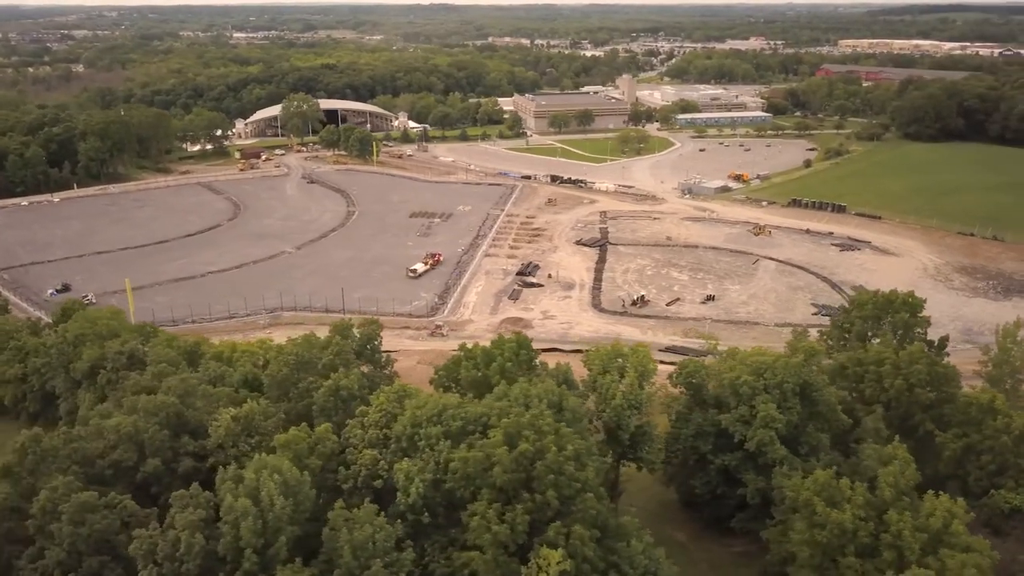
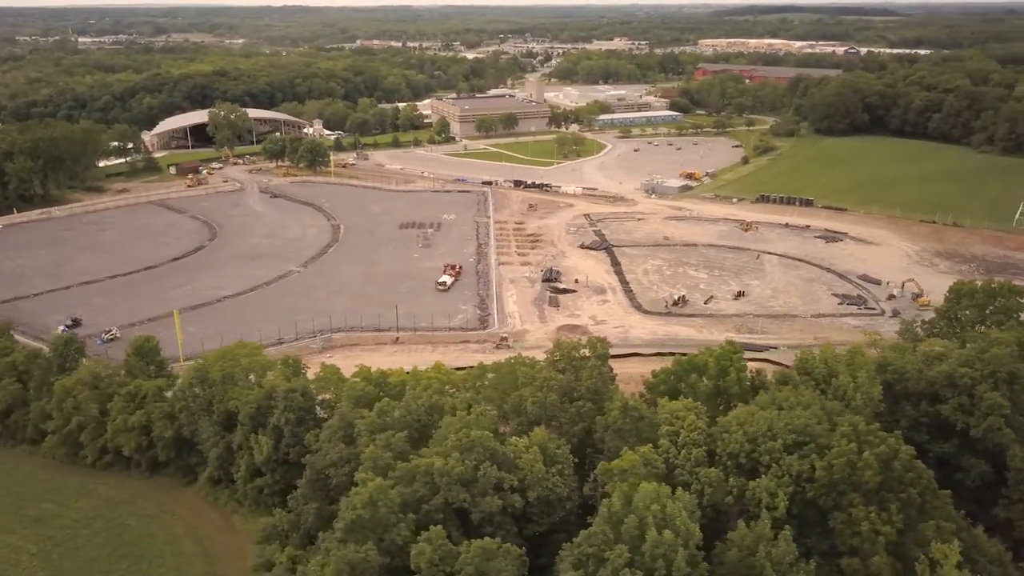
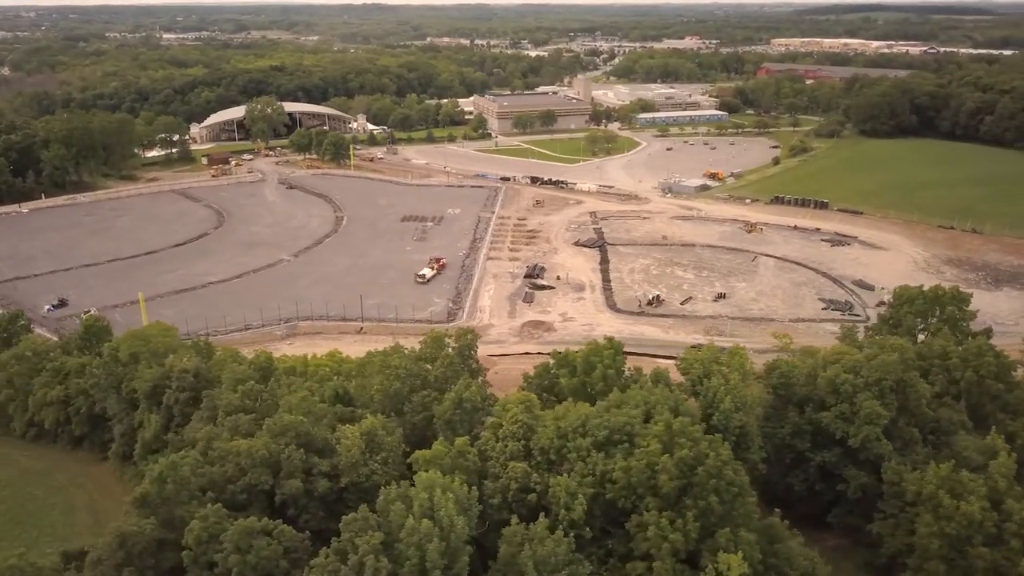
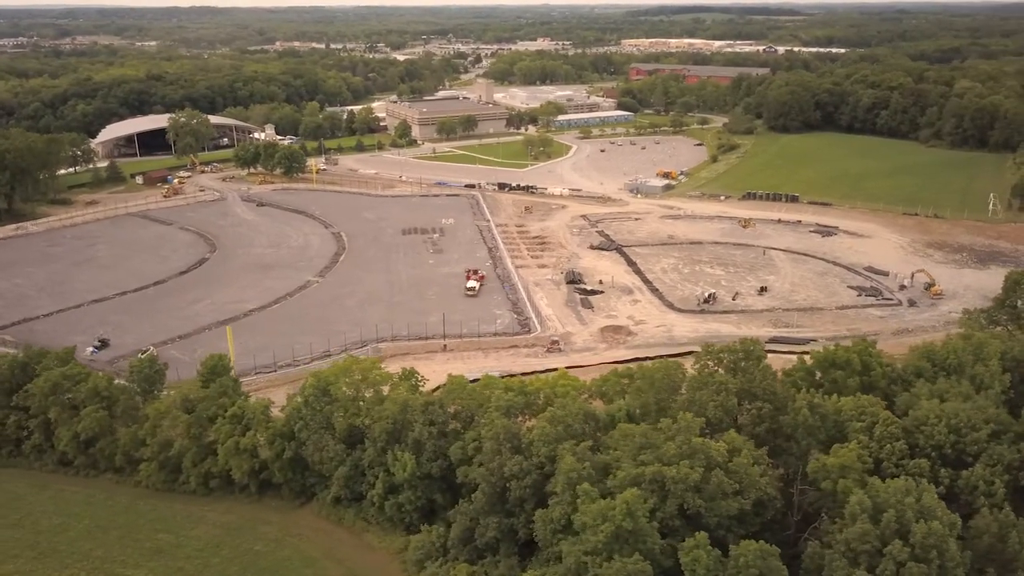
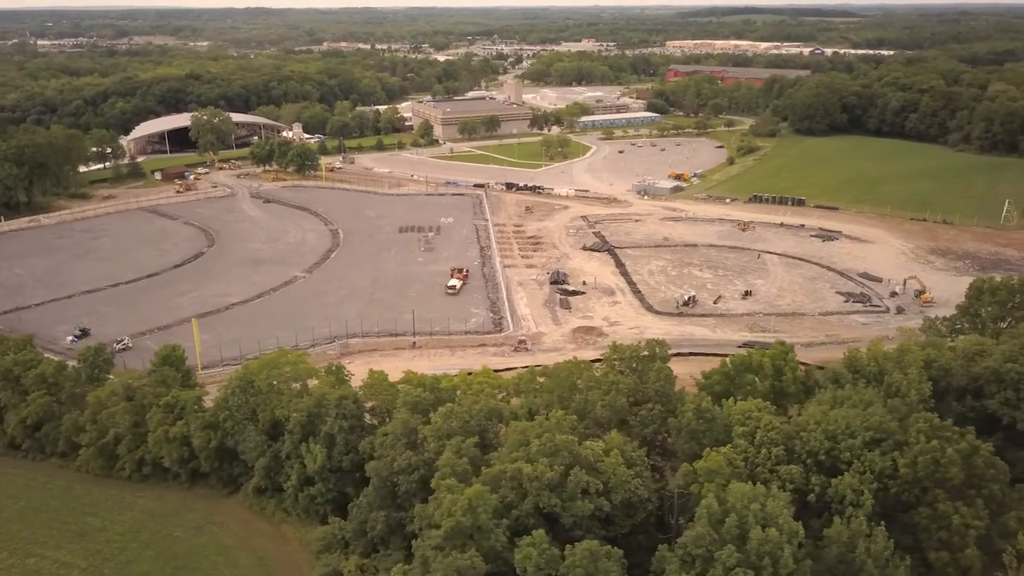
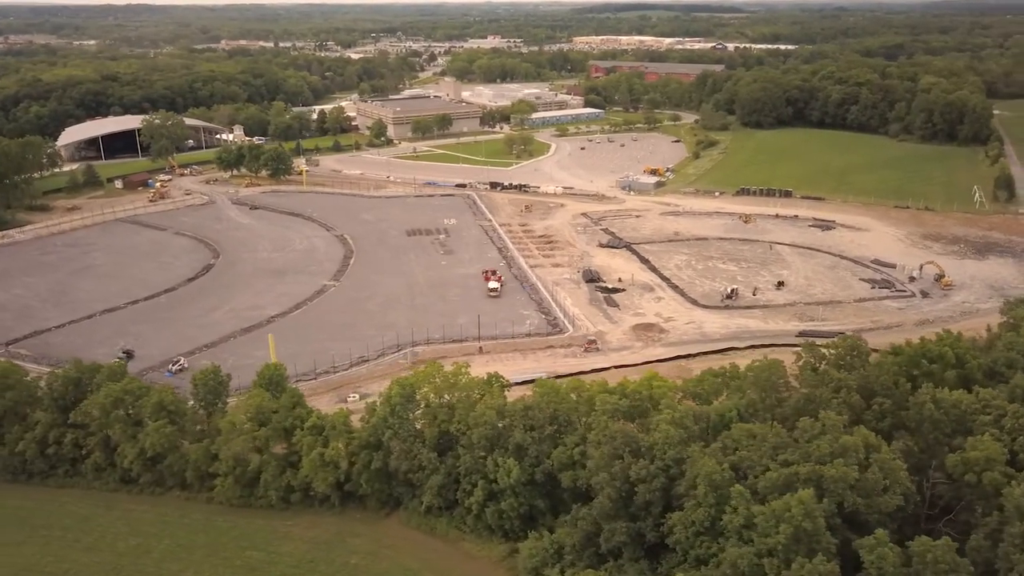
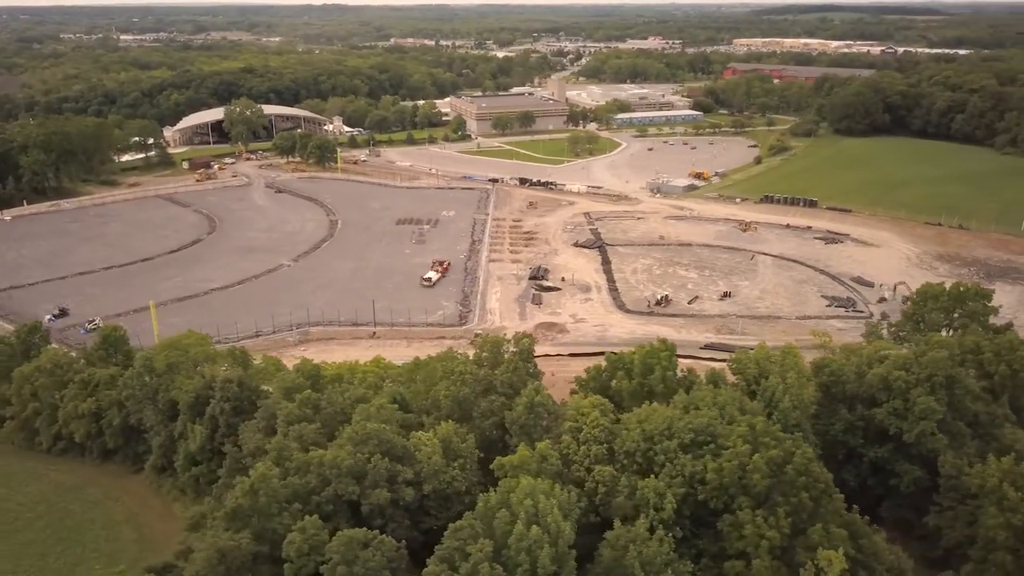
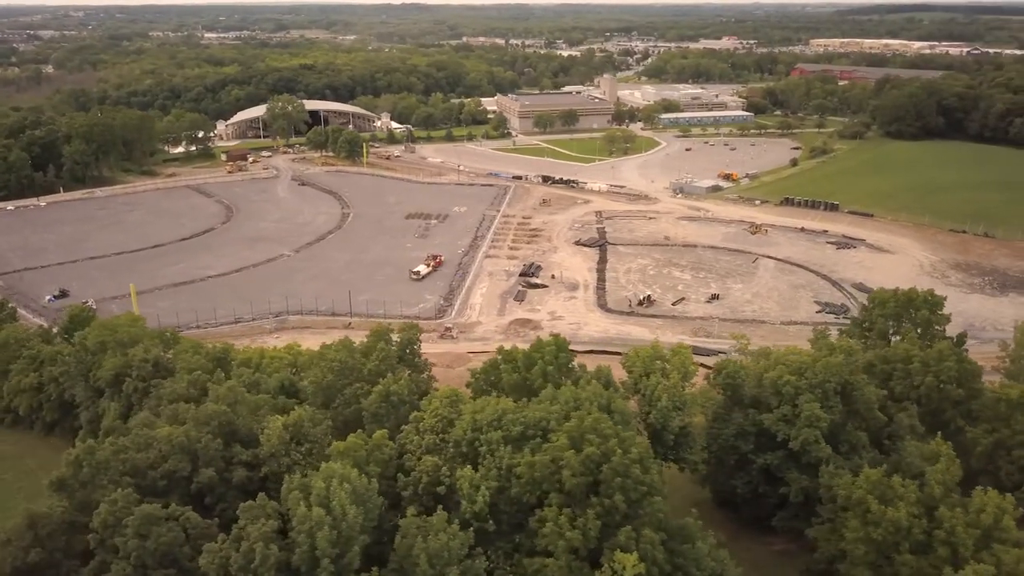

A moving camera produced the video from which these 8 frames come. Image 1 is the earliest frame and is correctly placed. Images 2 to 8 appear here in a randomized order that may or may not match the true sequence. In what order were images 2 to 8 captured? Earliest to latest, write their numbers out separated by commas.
8, 3, 7, 2, 5, 4, 6
